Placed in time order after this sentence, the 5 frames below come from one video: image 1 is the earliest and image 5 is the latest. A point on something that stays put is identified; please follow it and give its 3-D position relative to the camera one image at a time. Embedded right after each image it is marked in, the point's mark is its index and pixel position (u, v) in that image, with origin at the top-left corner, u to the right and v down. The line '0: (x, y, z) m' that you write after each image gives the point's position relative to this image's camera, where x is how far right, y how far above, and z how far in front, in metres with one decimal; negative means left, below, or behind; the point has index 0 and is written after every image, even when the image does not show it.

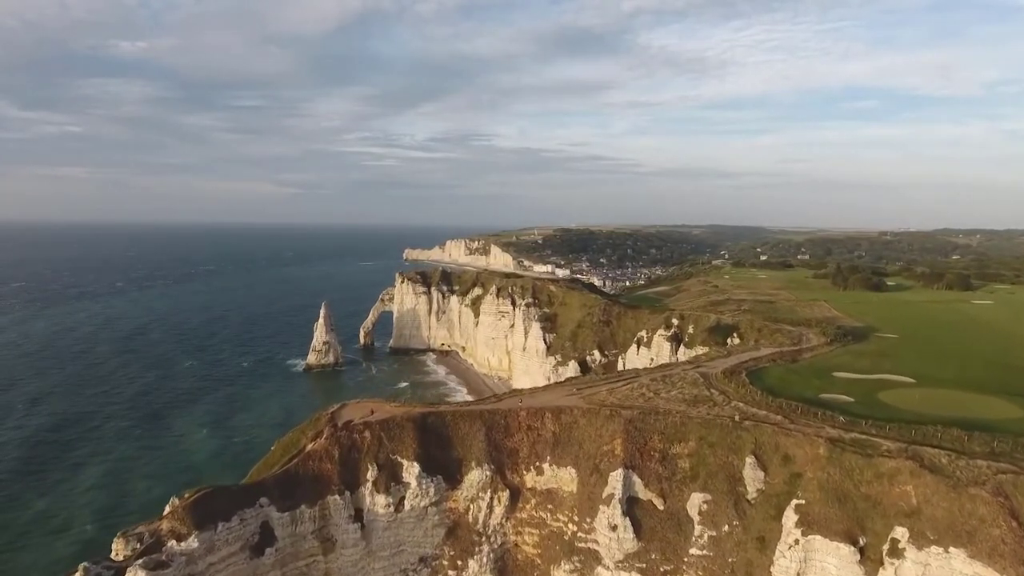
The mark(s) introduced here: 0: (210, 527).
0: (-10.0, -8.0, +19.7) m
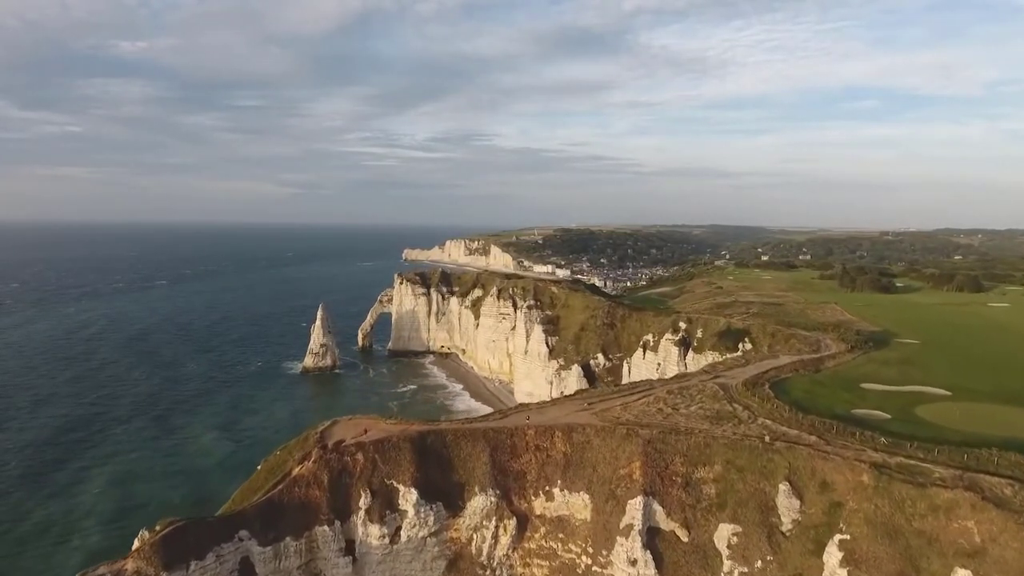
0: (-9.8, -8.2, +18.2) m
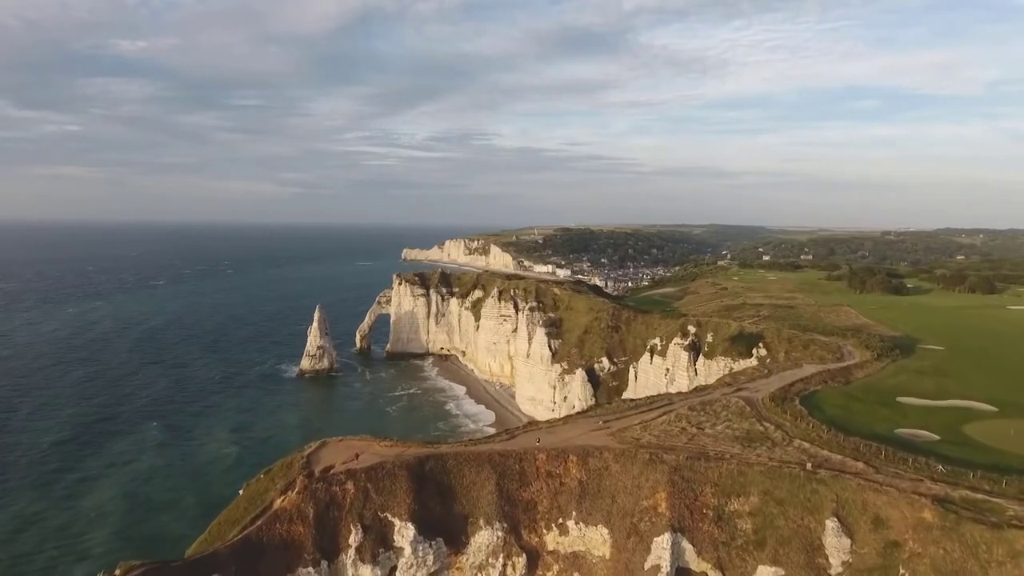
0: (-9.6, -8.3, +16.6) m
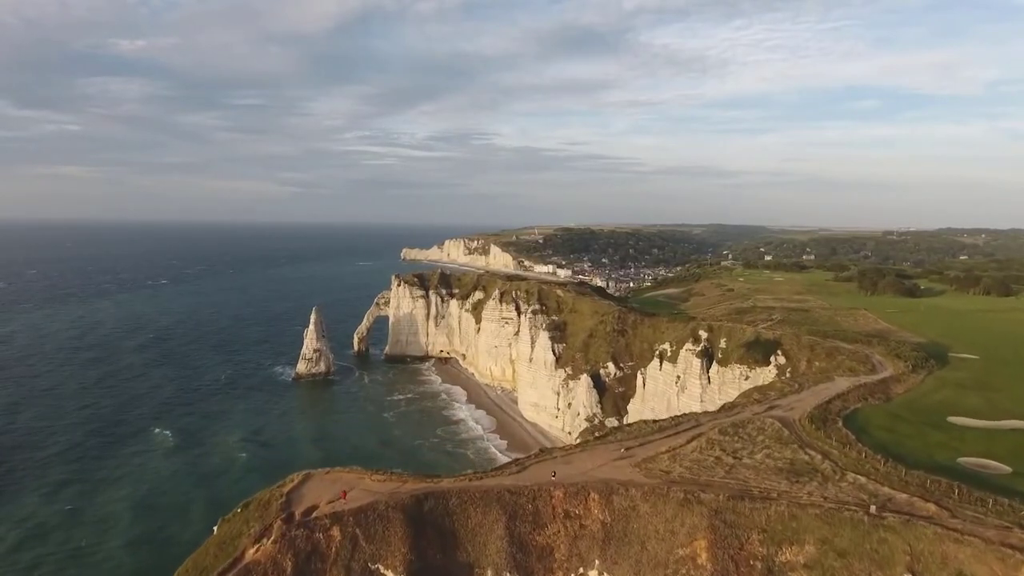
0: (-9.4, -8.5, +14.7) m
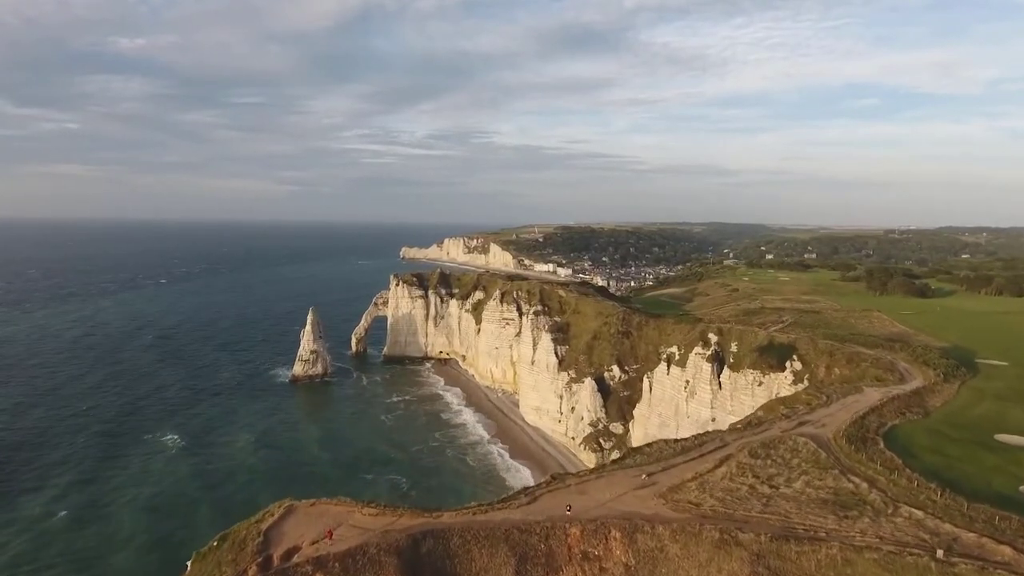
0: (-9.2, -8.7, +13.3) m
